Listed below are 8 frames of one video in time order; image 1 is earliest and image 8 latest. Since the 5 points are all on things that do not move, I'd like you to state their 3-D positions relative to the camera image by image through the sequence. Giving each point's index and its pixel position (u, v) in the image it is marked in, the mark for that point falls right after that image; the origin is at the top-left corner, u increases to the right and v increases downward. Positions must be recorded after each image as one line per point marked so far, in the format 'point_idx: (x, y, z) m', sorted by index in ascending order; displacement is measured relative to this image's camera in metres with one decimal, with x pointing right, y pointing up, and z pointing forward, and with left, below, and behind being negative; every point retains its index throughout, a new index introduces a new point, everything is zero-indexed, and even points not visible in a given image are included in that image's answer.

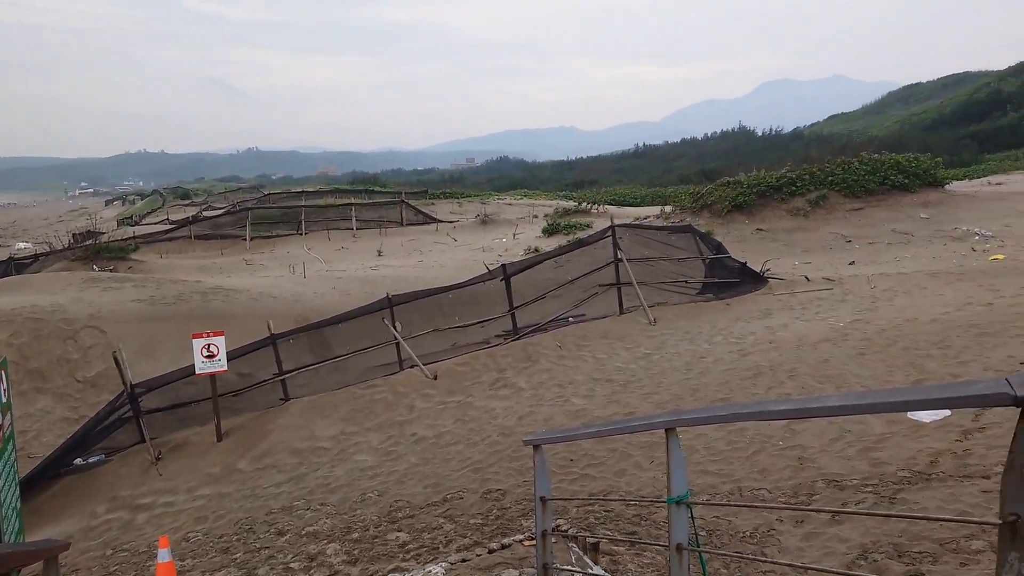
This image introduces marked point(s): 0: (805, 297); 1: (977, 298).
0: (+3.5, -0.1, +8.7) m
1: (+5.4, -0.1, +8.6) m
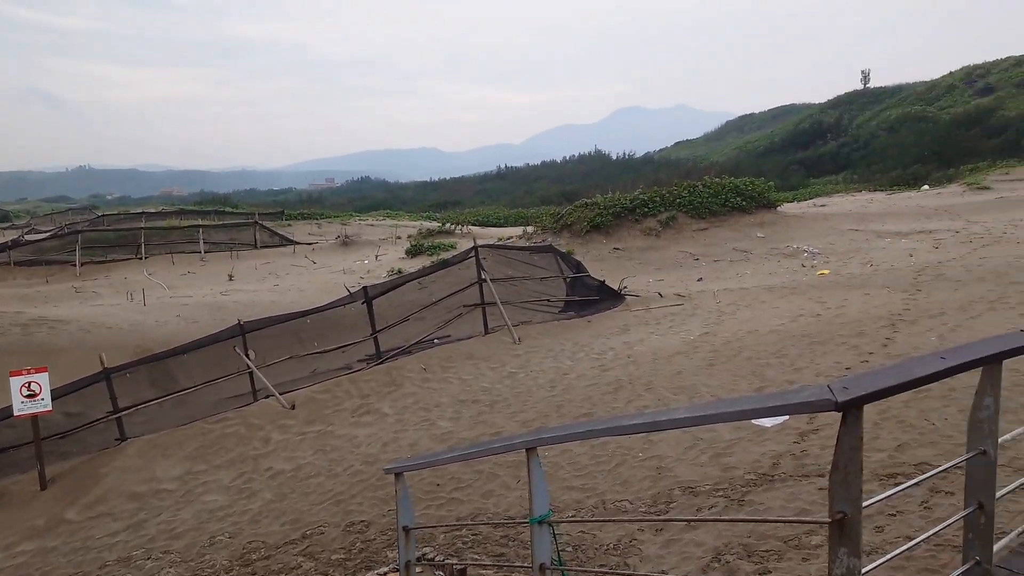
0: (+1.8, -0.3, +9.2) m
1: (+3.8, -0.3, +9.4) m
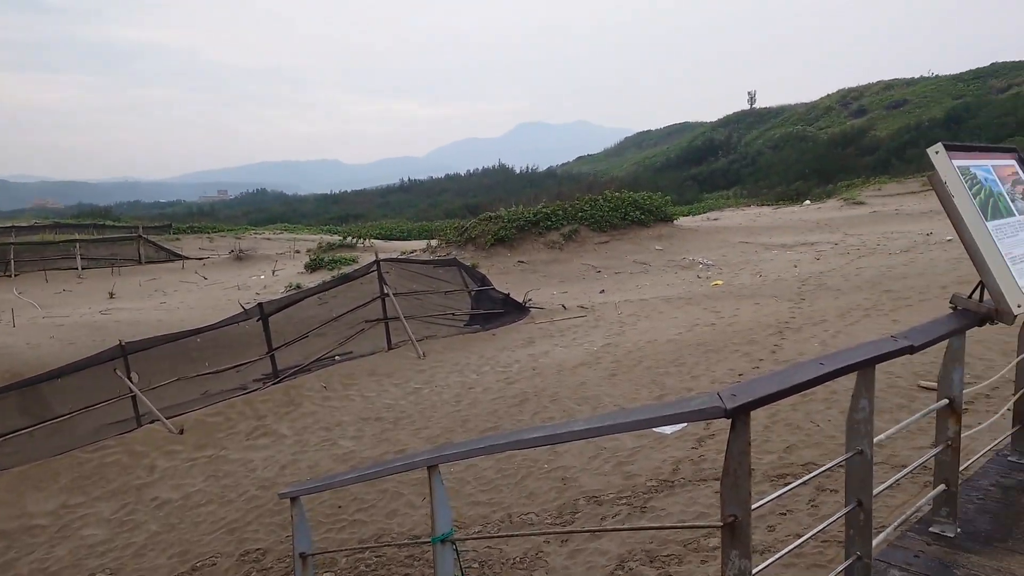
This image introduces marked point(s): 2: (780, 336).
0: (+0.6, -0.5, +9.3) m
1: (+2.5, -0.4, +9.8) m
2: (+3.0, -0.6, +8.3) m
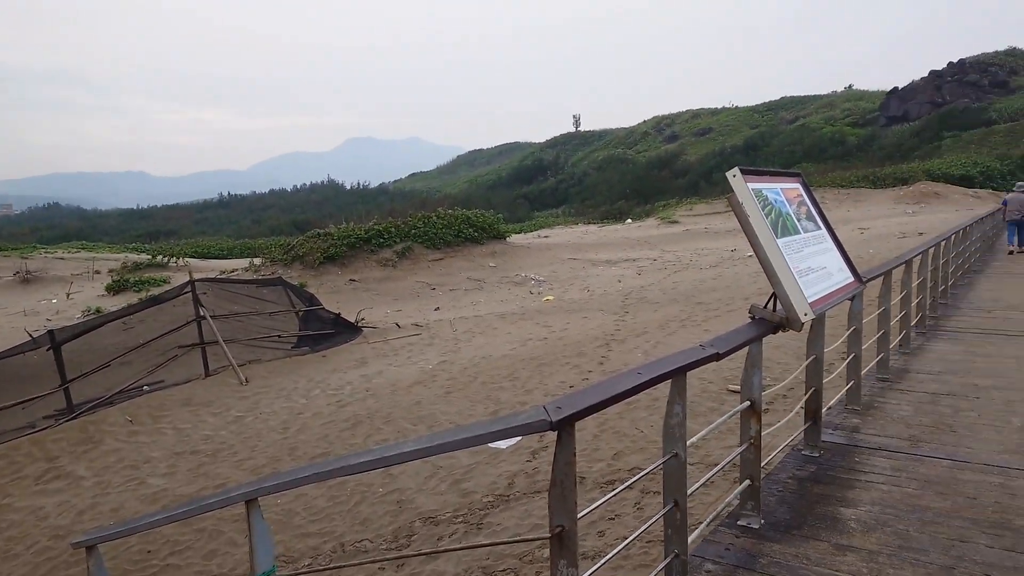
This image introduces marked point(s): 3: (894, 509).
0: (-1.4, -0.7, +9.2) m
1: (+0.3, -0.6, +10.1) m
2: (+1.1, -0.7, +8.8) m
3: (+1.4, -0.8, +2.7) m
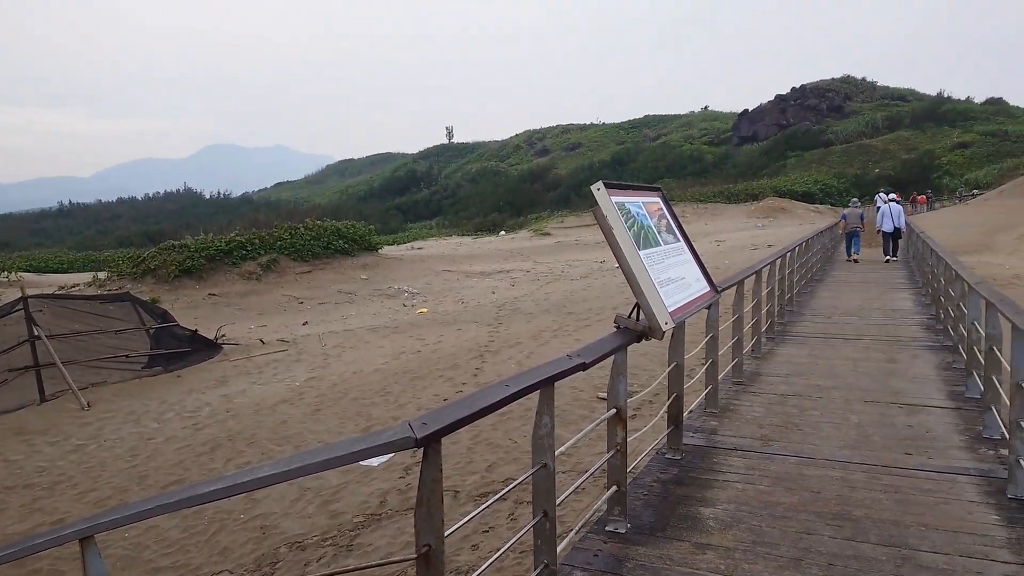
0: (-3.0, -0.9, +8.8) m
1: (-1.4, -0.8, +9.9) m
2: (-0.4, -0.9, +8.8) m
3: (+0.9, -0.8, +2.8) m
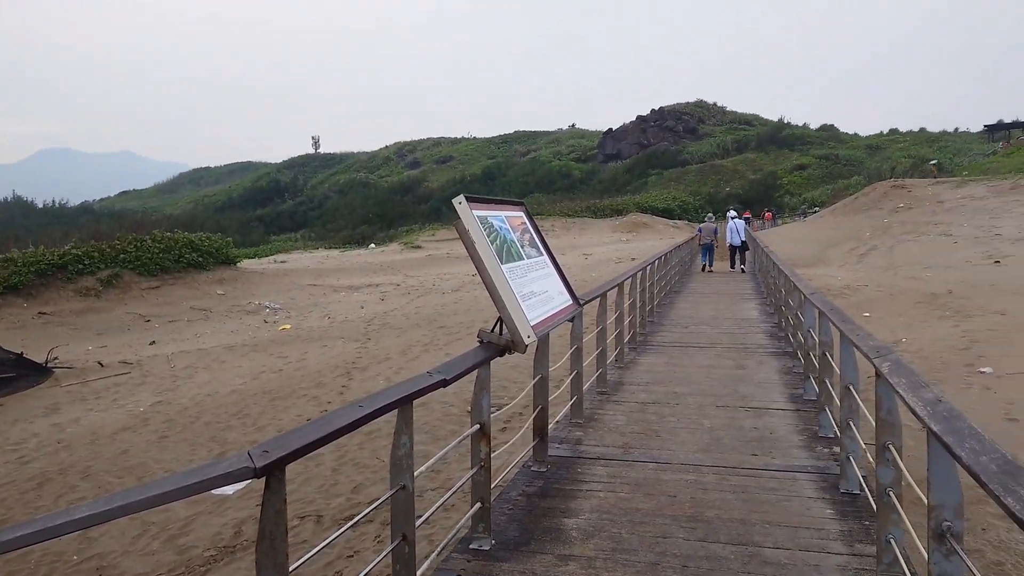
0: (-4.5, -1.0, +8.1) m
1: (-3.1, -1.0, +9.5) m
2: (-1.9, -1.0, +8.5) m
3: (+0.4, -0.9, +2.9) m
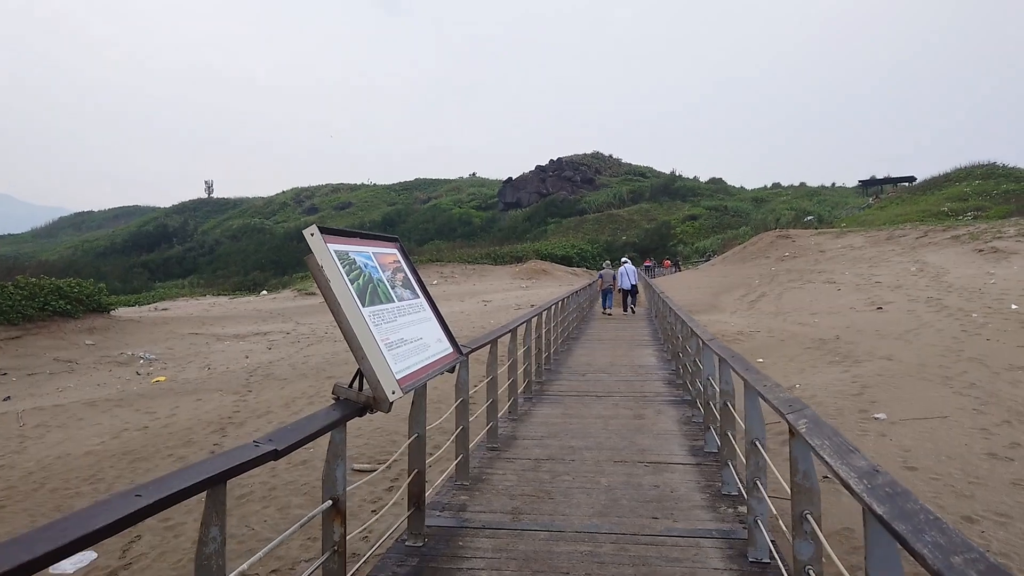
0: (-5.6, -1.5, +6.9) m
1: (-4.4, -1.6, +8.5) m
2: (-3.1, -1.5, +7.7) m
3: (-0.1, -1.1, +2.5) m
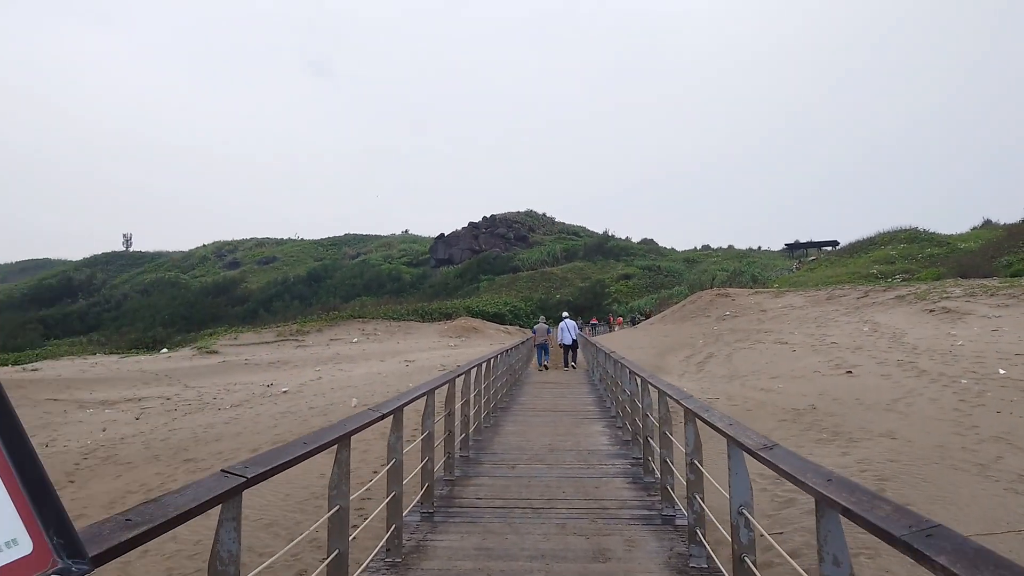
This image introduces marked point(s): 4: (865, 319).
0: (-6.2, -1.8, +4.2) m
1: (-5.2, -2.0, +5.9) m
2: (-3.8, -1.9, +5.2) m
3: (-0.3, -1.1, +0.3) m
4: (+8.9, -0.8, +18.4) m
